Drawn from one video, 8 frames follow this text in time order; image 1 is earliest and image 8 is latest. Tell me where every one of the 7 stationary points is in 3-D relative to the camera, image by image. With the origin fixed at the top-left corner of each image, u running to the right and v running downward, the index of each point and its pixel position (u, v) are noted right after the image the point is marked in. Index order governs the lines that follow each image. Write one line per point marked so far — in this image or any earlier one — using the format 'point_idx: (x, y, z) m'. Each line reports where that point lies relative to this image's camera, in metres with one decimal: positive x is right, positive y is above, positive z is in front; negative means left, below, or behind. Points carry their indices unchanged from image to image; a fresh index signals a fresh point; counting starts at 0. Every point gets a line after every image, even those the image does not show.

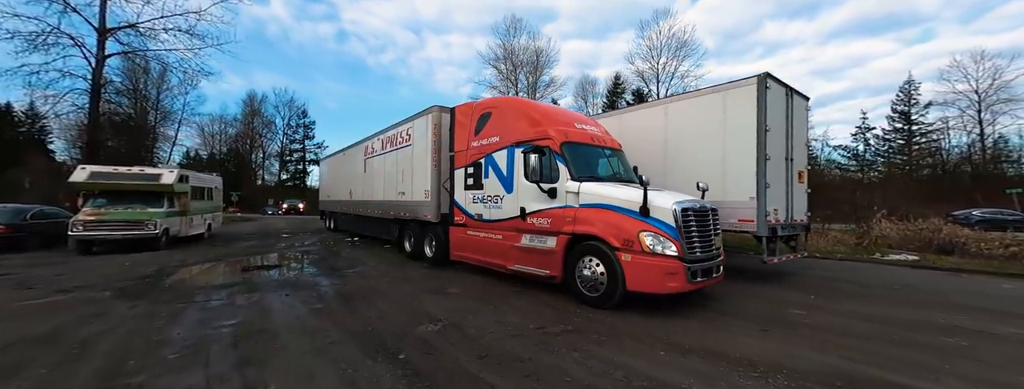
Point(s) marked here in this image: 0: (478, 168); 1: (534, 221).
0: (-0.8, +0.6, +7.2) m
1: (+0.4, -0.5, +6.2) m
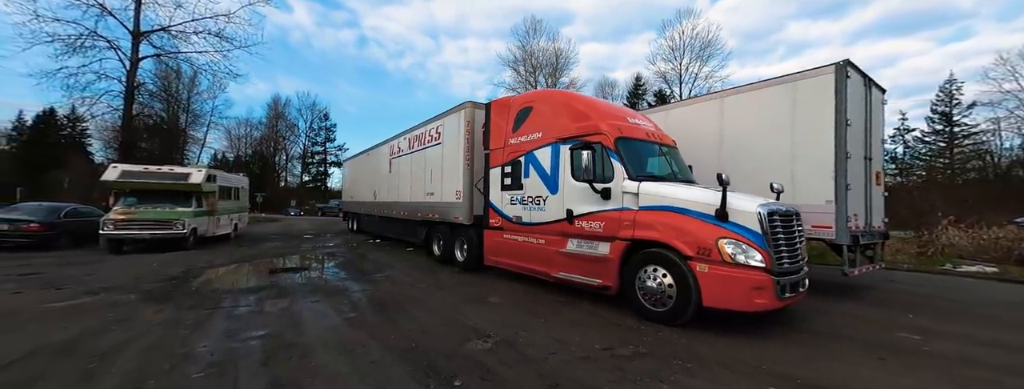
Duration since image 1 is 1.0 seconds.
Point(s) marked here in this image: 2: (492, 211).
0: (+0.1, +0.6, +6.6) m
1: (+1.3, -0.5, +5.6) m
2: (-0.4, -0.4, +7.1) m
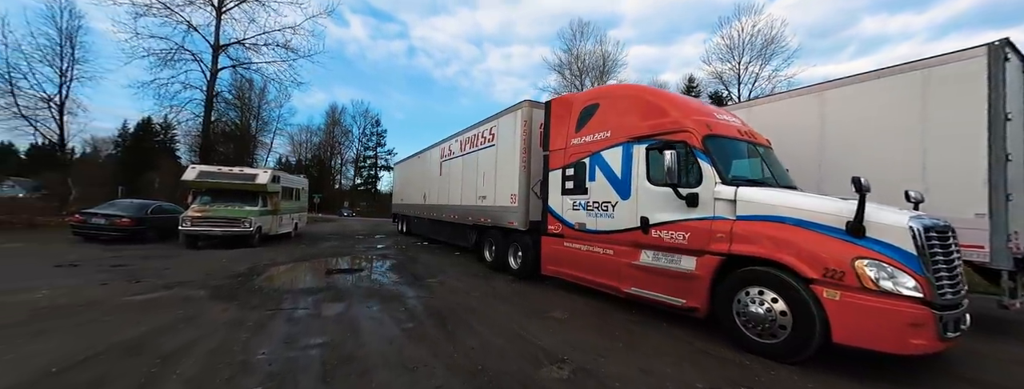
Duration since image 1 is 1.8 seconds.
0: (+1.3, +0.5, +6.1) m
1: (+2.3, -0.6, +4.8) m
2: (+0.8, -0.5, +6.6) m
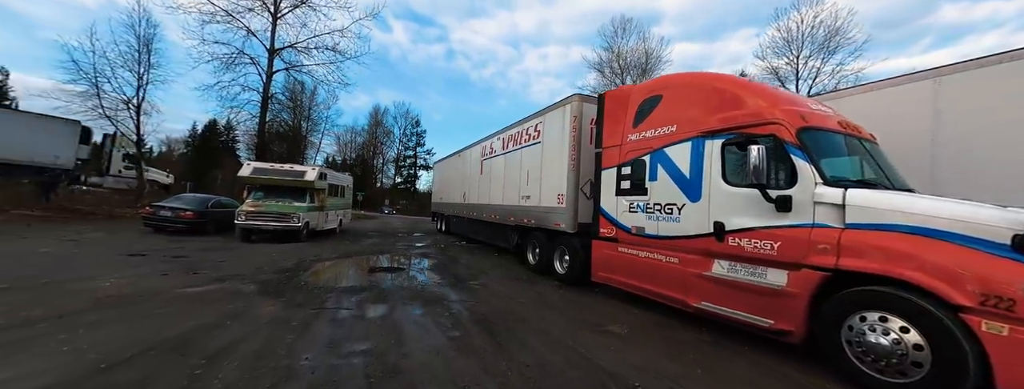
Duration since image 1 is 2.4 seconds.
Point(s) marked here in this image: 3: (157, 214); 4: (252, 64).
0: (+2.2, +0.5, +5.5) m
1: (+3.0, -0.6, +4.1) m
2: (+1.7, -0.5, +6.0) m
3: (-13.1, -0.7, +11.4) m
4: (-15.8, +8.0, +18.9) m
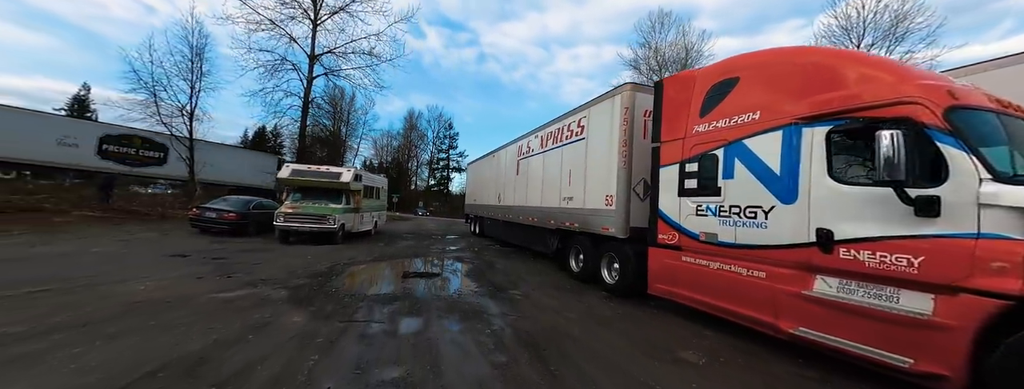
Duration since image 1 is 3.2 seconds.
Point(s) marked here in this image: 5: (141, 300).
0: (+2.9, +0.5, +4.6) m
1: (+3.6, -0.6, +3.2) m
2: (+2.5, -0.5, +5.2) m
3: (-11.8, -0.8, +12.0) m
4: (-13.7, +7.9, +19.8) m
5: (-4.2, -1.2, +3.6) m
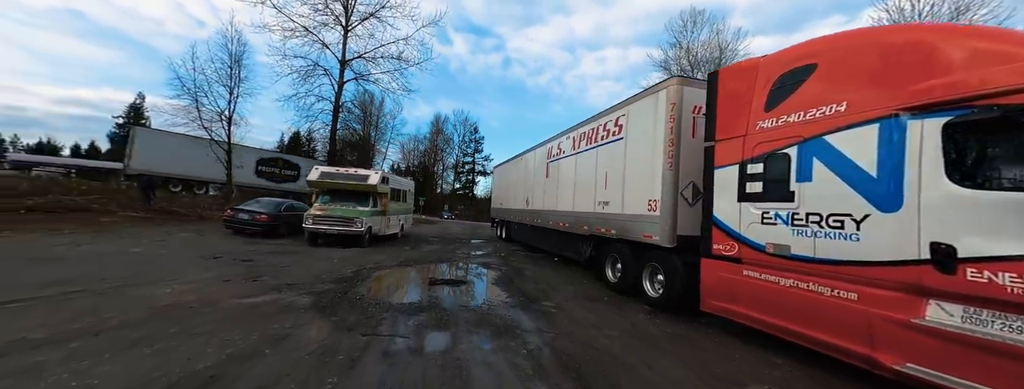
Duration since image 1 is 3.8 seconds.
0: (+3.4, +0.4, +4.0) m
1: (+4.0, -0.7, +2.6) m
2: (+3.0, -0.6, +4.6) m
3: (-10.8, -0.9, +12.4) m
4: (-12.0, +7.7, +20.4) m
5: (-3.8, -1.2, +3.5) m
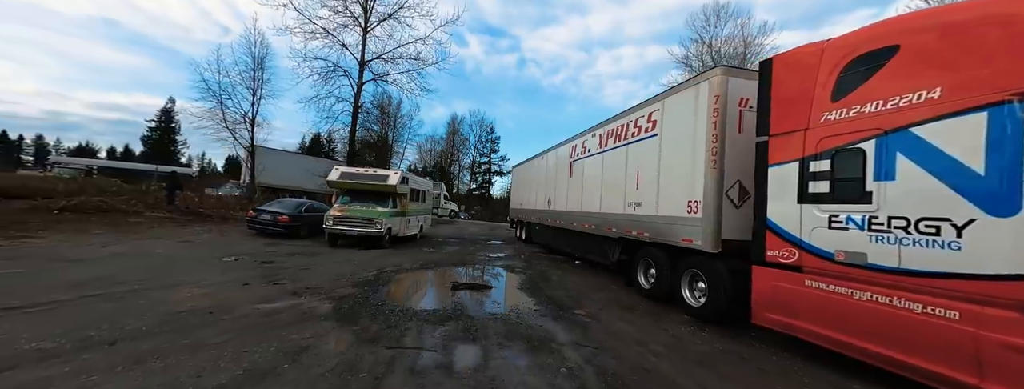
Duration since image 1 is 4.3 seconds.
0: (+3.8, +0.4, +3.5) m
1: (+4.3, -0.7, +2.1) m
2: (+3.4, -0.6, +4.1) m
3: (-10.0, -0.9, +12.5) m
4: (-10.9, +7.7, +20.7) m
5: (-3.4, -1.2, +3.3) m
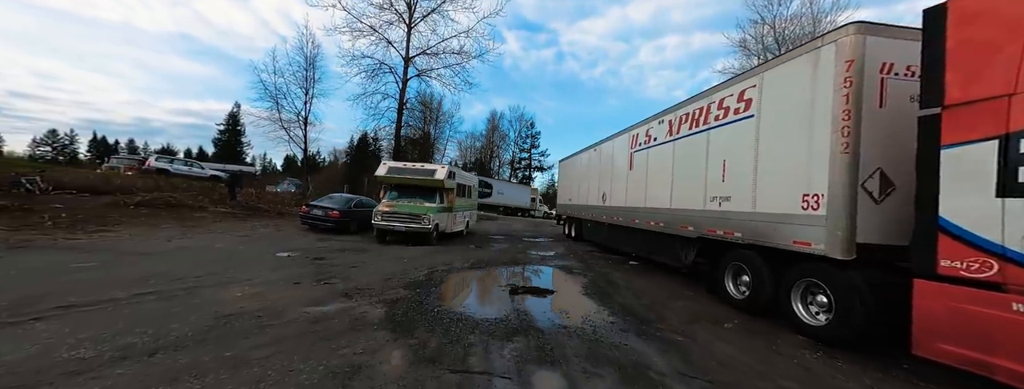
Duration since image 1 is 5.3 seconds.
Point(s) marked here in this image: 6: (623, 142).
0: (+4.5, +0.5, +2.4) m
1: (+4.9, -0.6, +0.9) m
2: (+4.2, -0.5, +3.1) m
3: (-8.1, -0.7, +13.0) m
4: (-8.1, +7.9, +21.0) m
5: (-2.7, -1.1, +3.0) m
6: (+3.1, +1.5, +9.3) m
